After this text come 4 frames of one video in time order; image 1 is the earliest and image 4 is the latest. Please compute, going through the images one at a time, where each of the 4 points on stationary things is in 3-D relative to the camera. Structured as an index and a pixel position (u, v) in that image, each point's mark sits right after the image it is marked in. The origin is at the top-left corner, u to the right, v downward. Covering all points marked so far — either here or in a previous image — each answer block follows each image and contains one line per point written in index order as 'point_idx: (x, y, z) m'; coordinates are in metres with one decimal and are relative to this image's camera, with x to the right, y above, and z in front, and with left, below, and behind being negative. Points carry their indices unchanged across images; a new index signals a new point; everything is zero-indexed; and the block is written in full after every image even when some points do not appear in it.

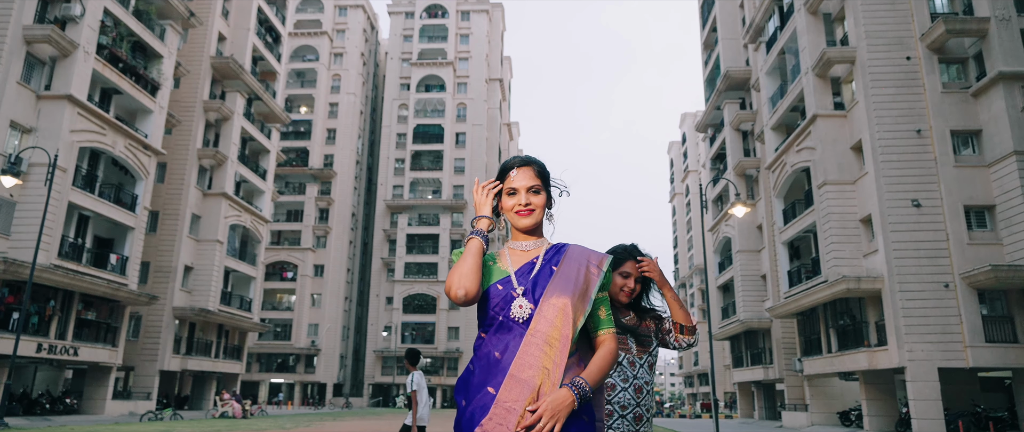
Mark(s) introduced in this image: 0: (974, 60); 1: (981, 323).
0: (+13.6, +4.6, +19.9) m
1: (+12.7, -2.9, +18.3) m
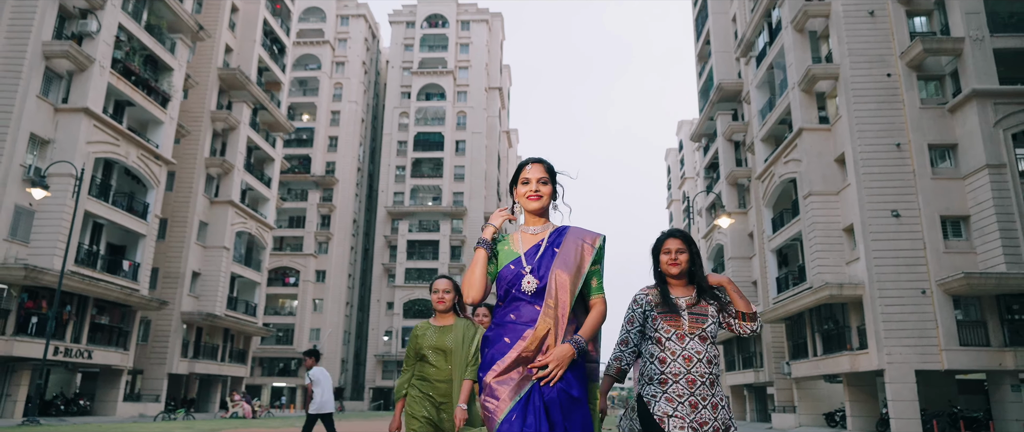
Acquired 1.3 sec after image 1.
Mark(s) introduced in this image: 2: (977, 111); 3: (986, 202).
0: (+13.5, +4.3, +20.9) m
1: (+12.6, -3.2, +19.2) m
2: (+13.4, +3.0, +19.5) m
3: (+13.5, +0.4, +19.3) m
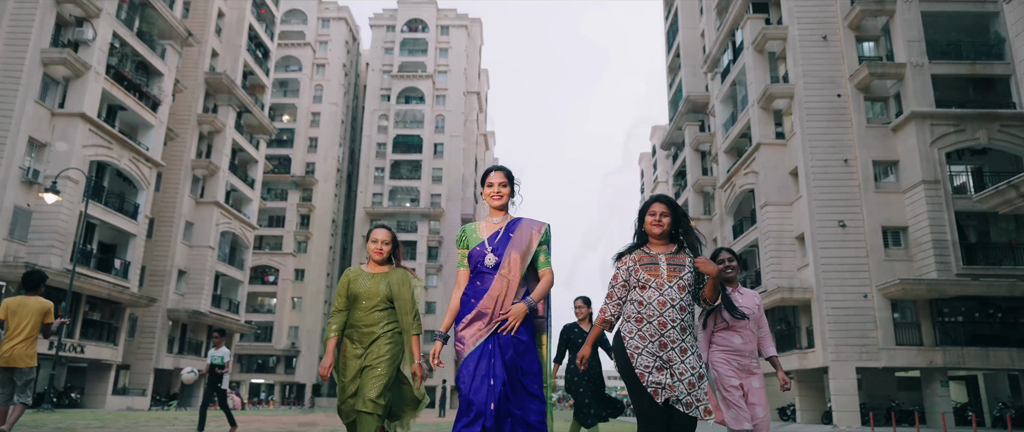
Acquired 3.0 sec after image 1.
0: (+12.9, +3.9, +22.8) m
1: (+11.9, -3.5, +21.1) m
2: (+12.8, +2.7, +21.4) m
3: (+12.8, 0.0, +21.2) m
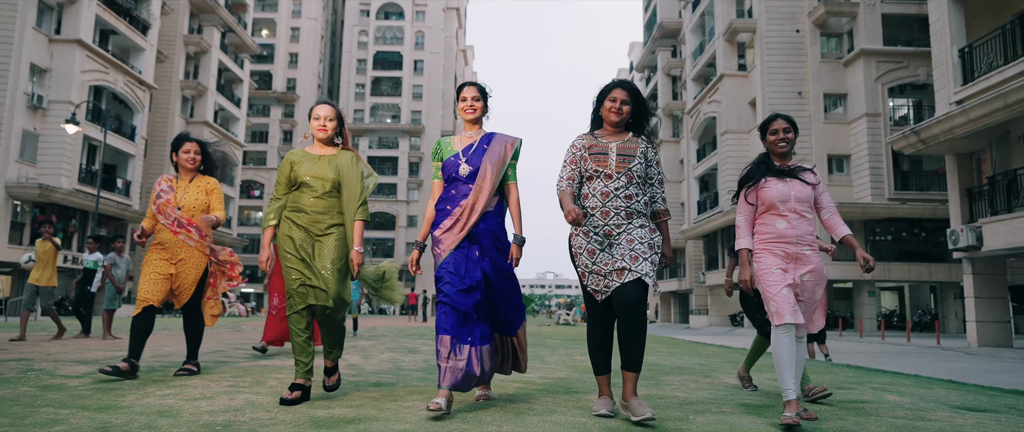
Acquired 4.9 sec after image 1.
0: (+12.2, +6.6, +24.5) m
1: (+11.2, -1.1, +23.8) m
2: (+12.1, +5.1, +23.4) m
3: (+12.2, +2.5, +23.5) m
